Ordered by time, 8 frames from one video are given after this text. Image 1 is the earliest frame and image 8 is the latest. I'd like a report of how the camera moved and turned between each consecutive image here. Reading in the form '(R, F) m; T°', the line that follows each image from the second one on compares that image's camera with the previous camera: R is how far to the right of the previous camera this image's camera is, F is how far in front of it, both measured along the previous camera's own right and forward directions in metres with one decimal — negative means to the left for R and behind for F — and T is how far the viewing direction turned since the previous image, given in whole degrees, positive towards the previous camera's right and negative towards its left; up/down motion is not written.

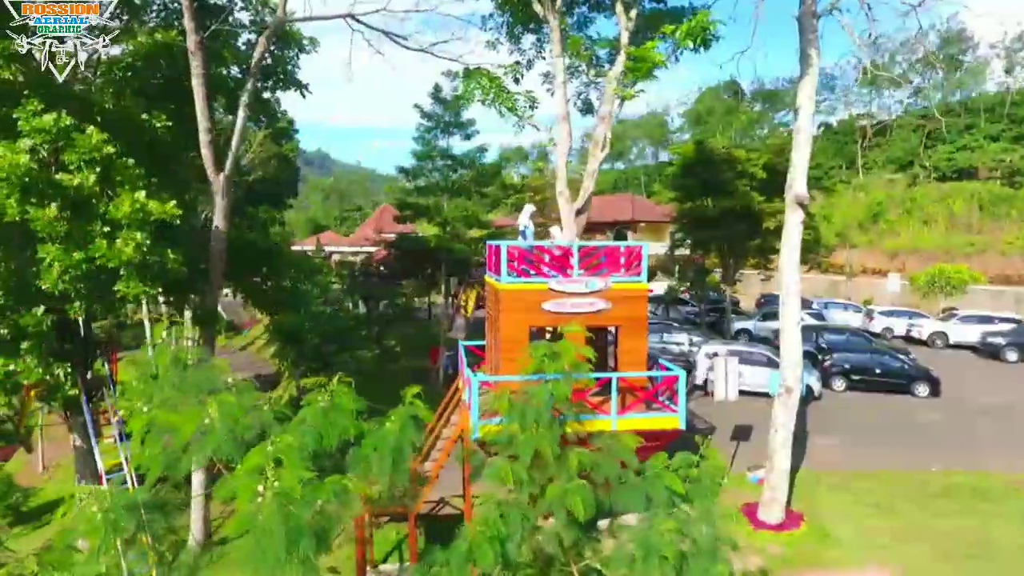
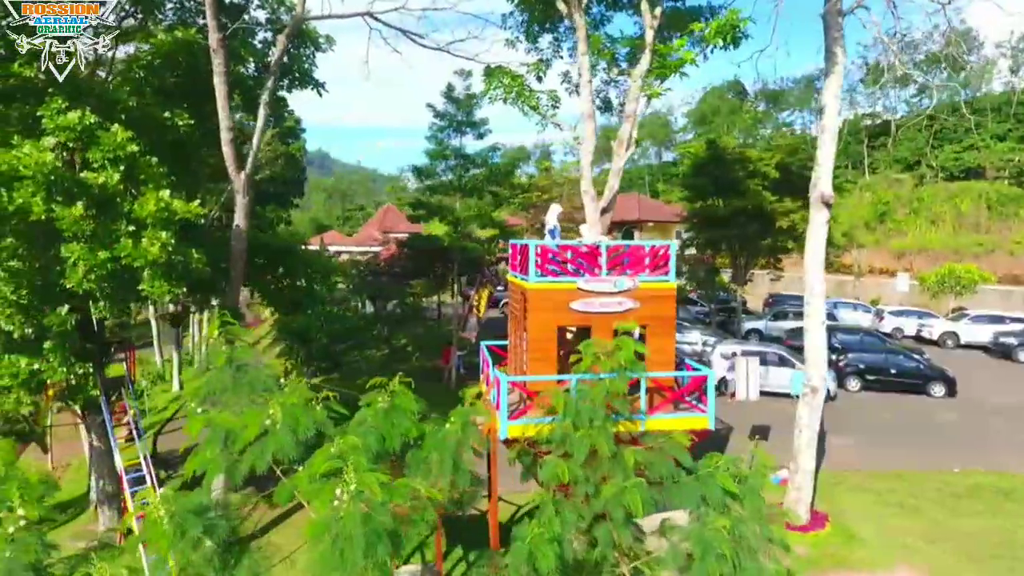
(-0.4, +0.1) m; 0°
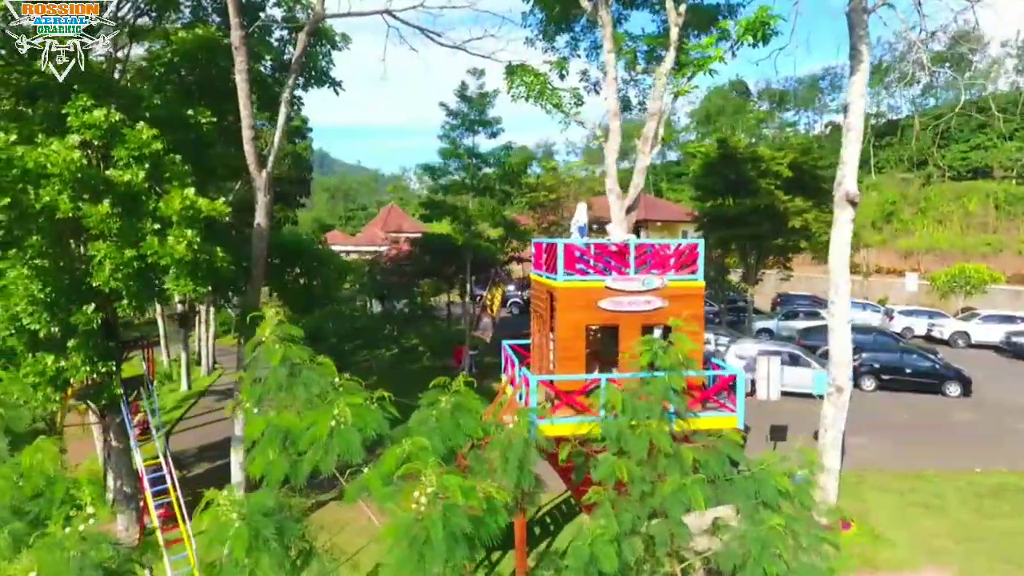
(-0.4, +0.1) m; 0°
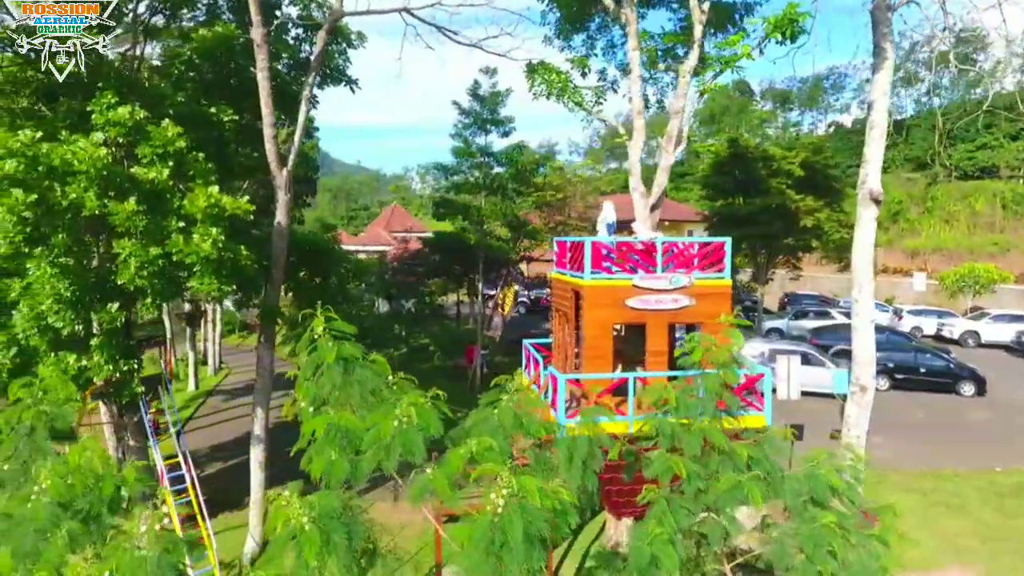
(-0.4, 0.0) m; 0°
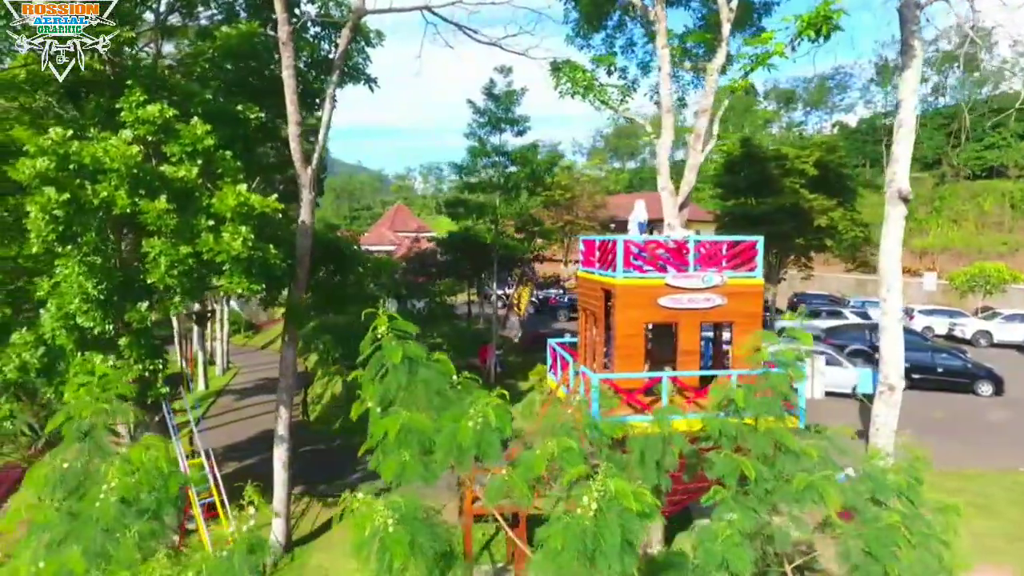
(-0.4, +0.1) m; 0°
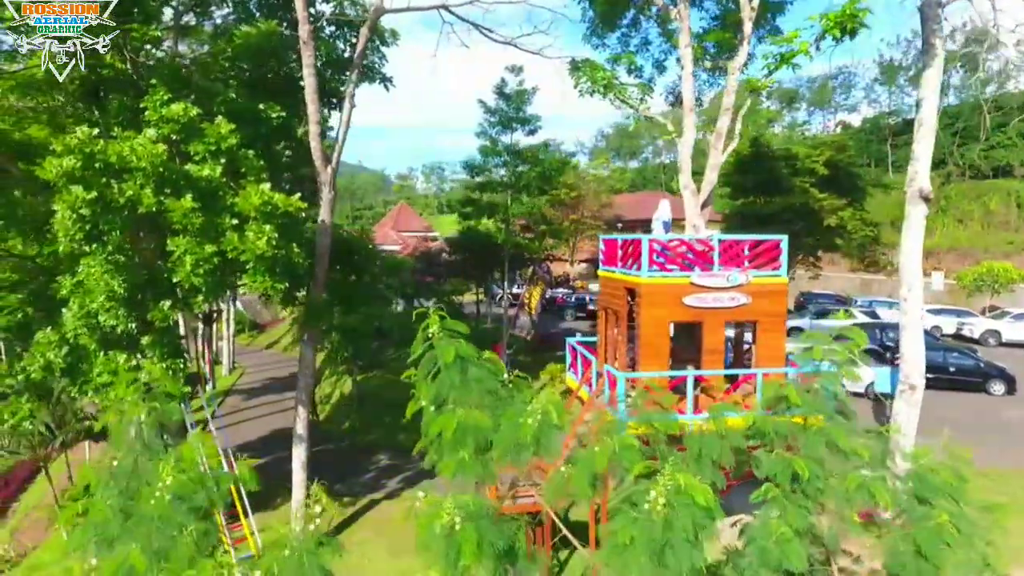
(-0.3, 0.0) m; 0°
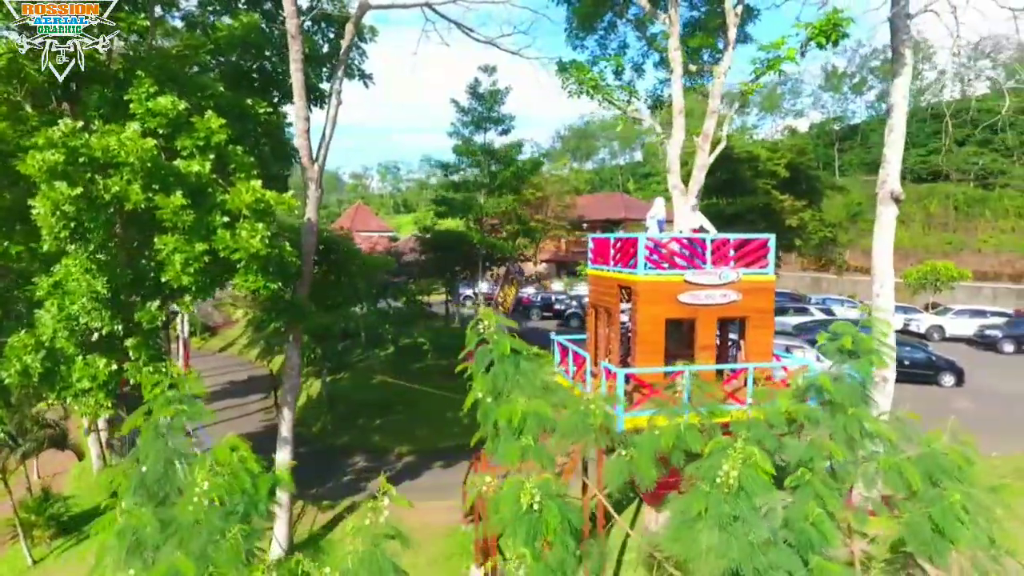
(-0.6, 0.0) m; +4°
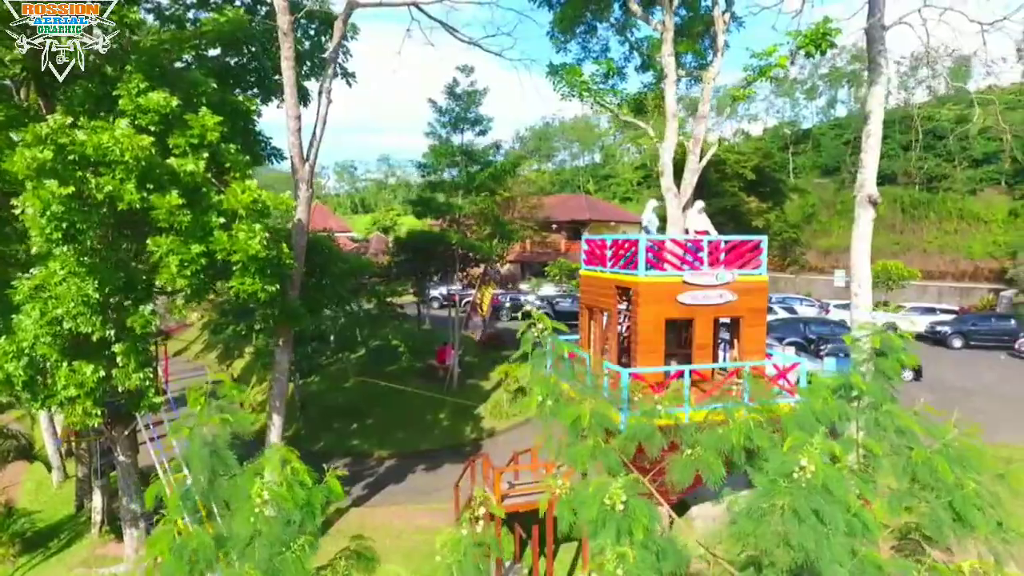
(-0.7, 0.0) m; +4°
